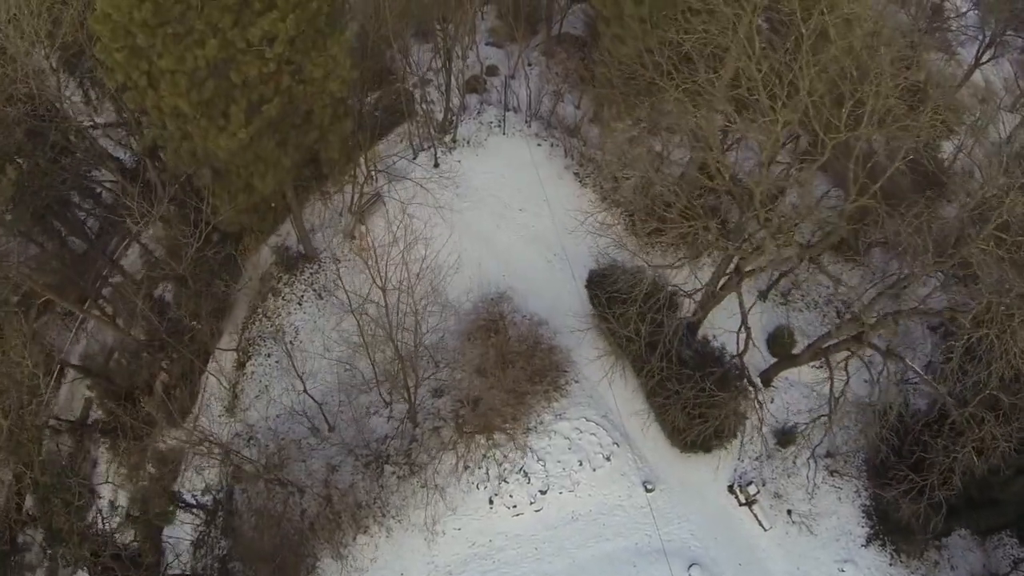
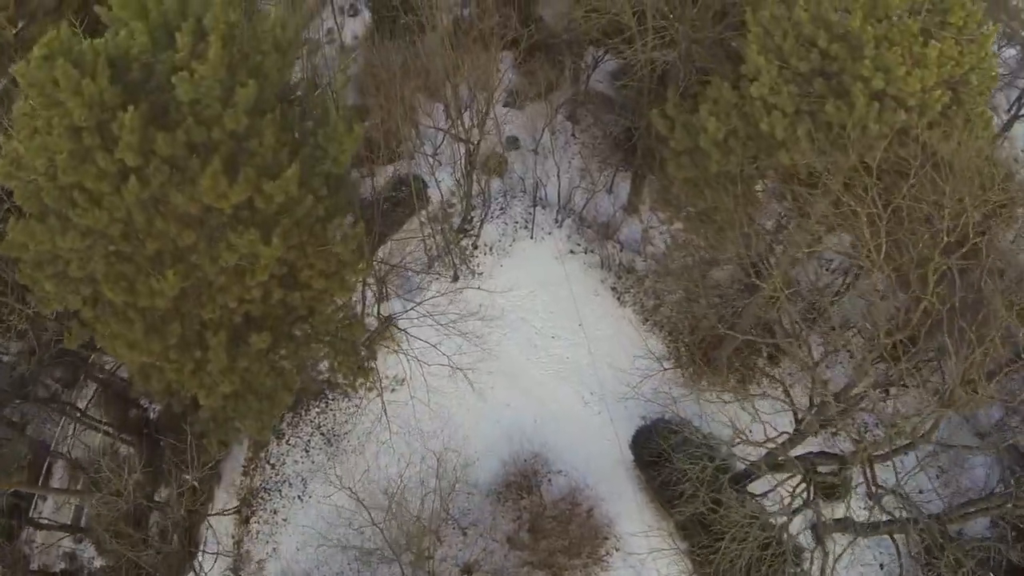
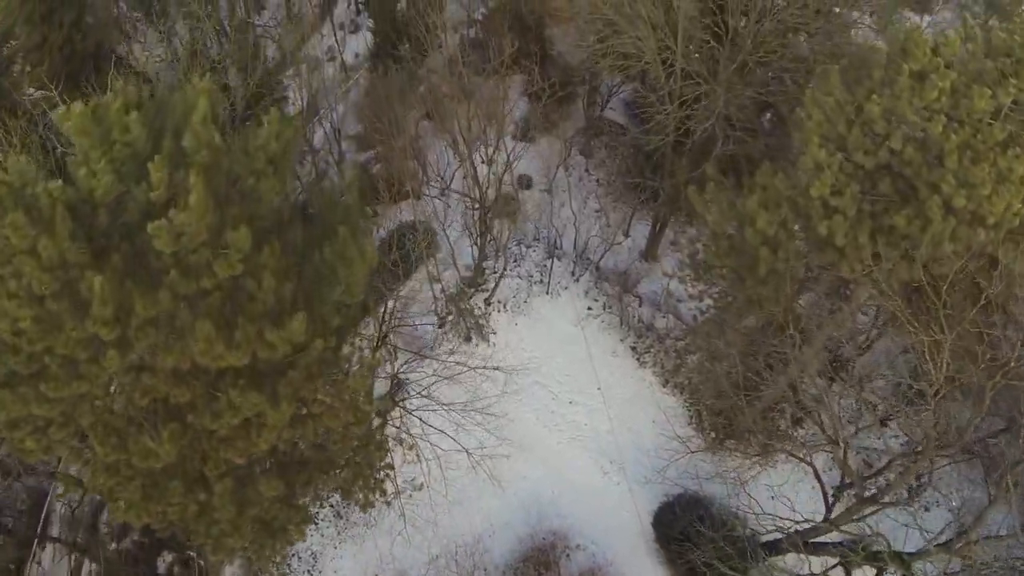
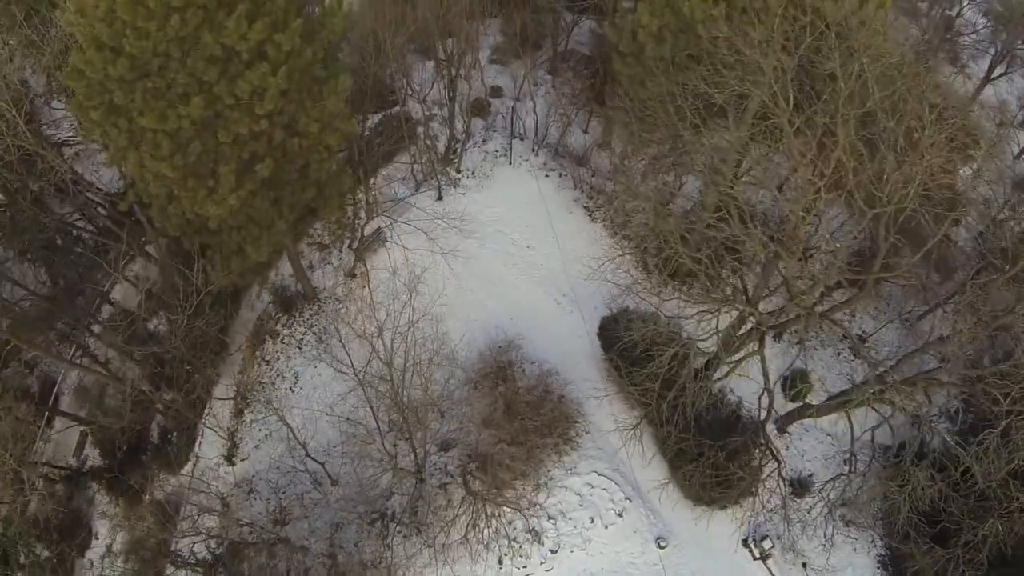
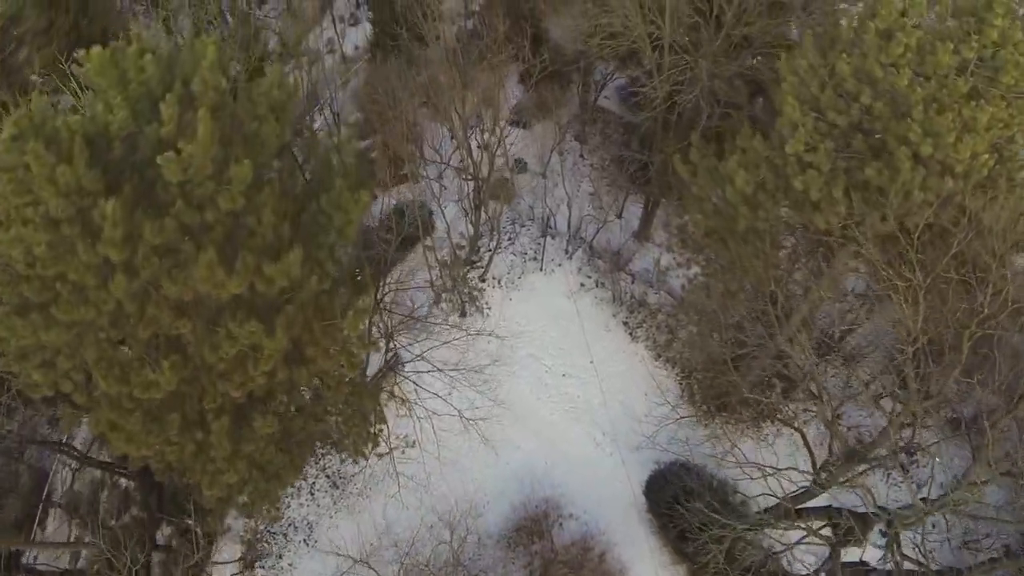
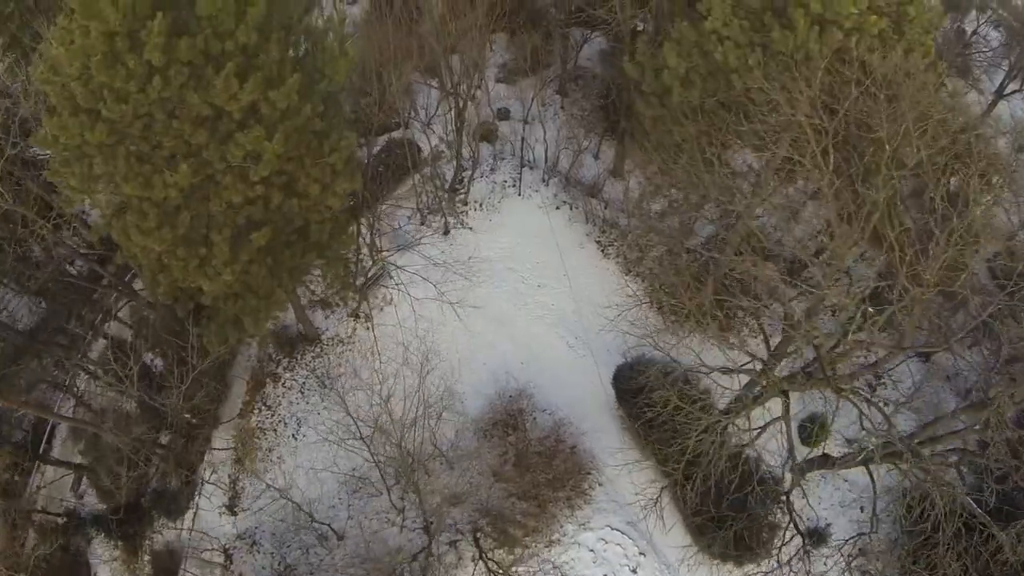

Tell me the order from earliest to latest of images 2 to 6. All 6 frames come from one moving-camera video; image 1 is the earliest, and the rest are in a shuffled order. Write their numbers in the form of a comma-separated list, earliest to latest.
4, 6, 2, 5, 3
